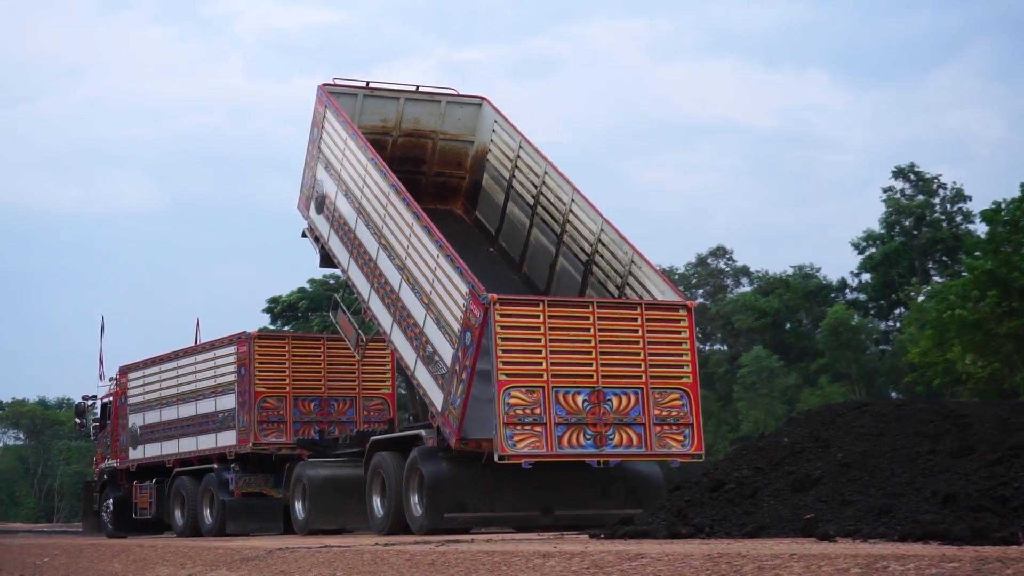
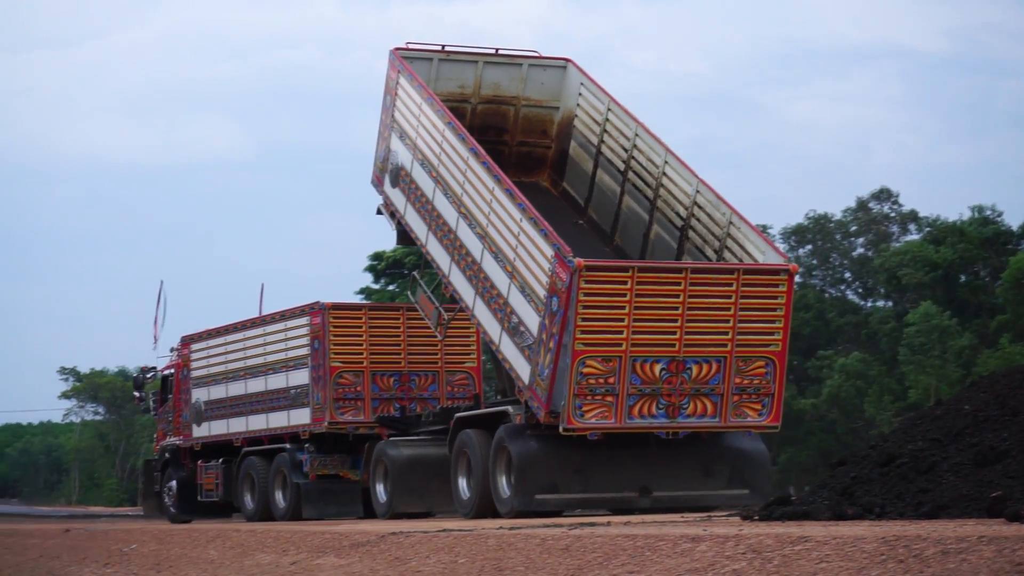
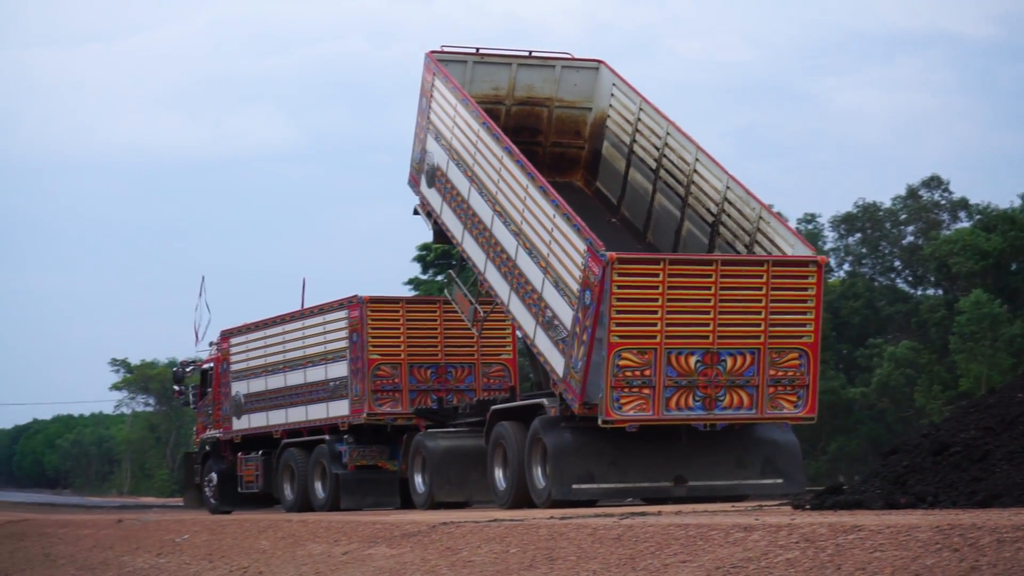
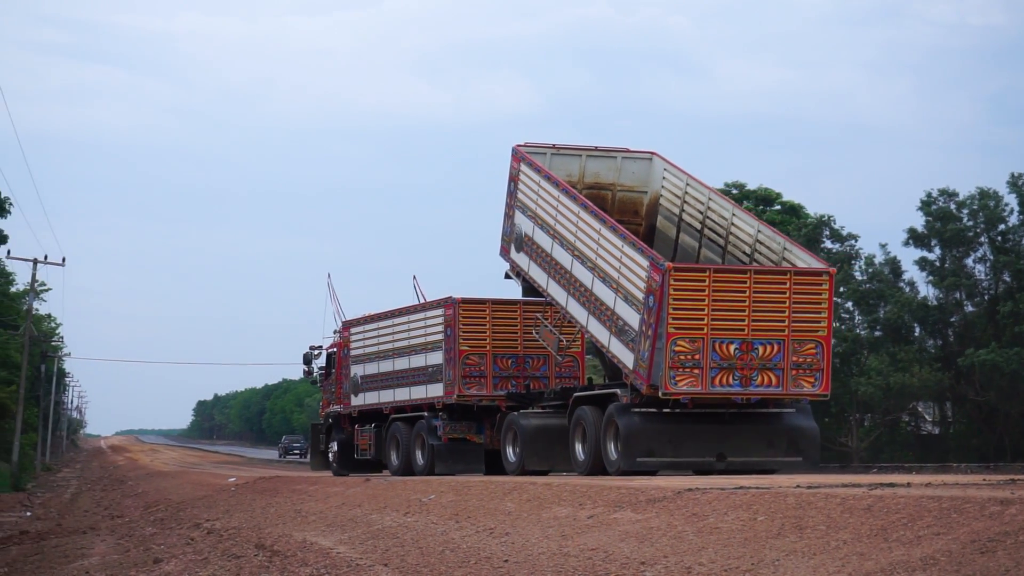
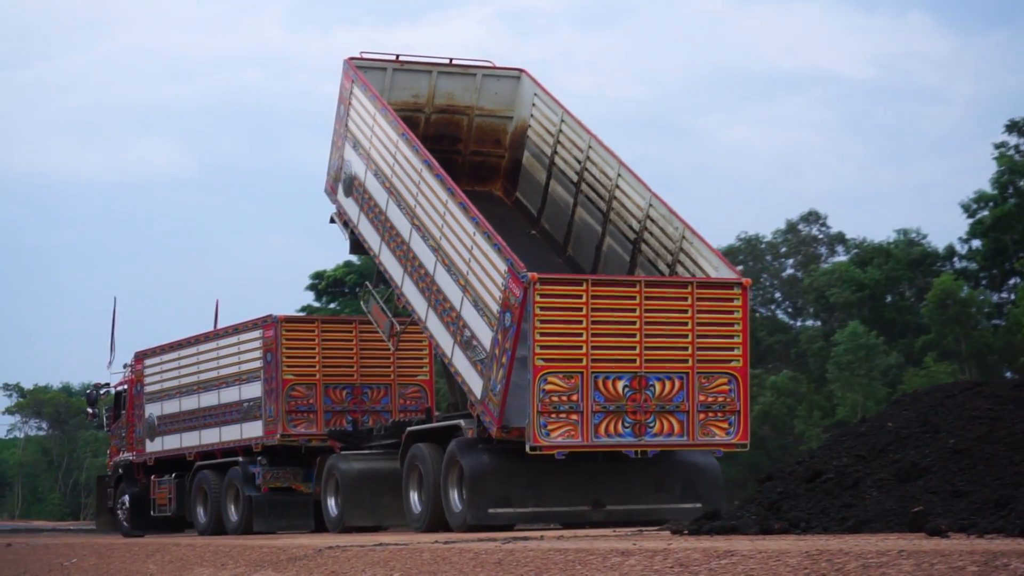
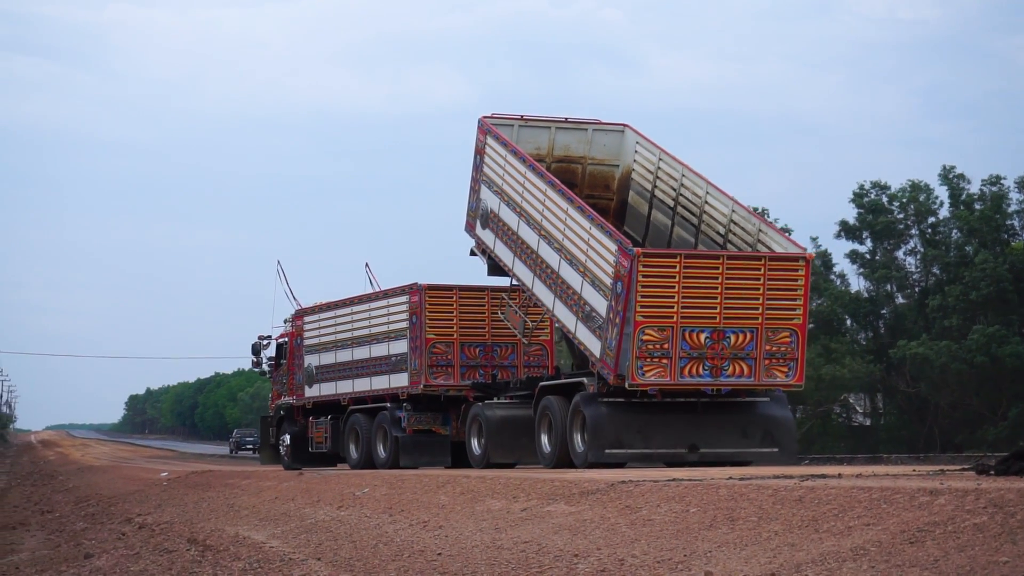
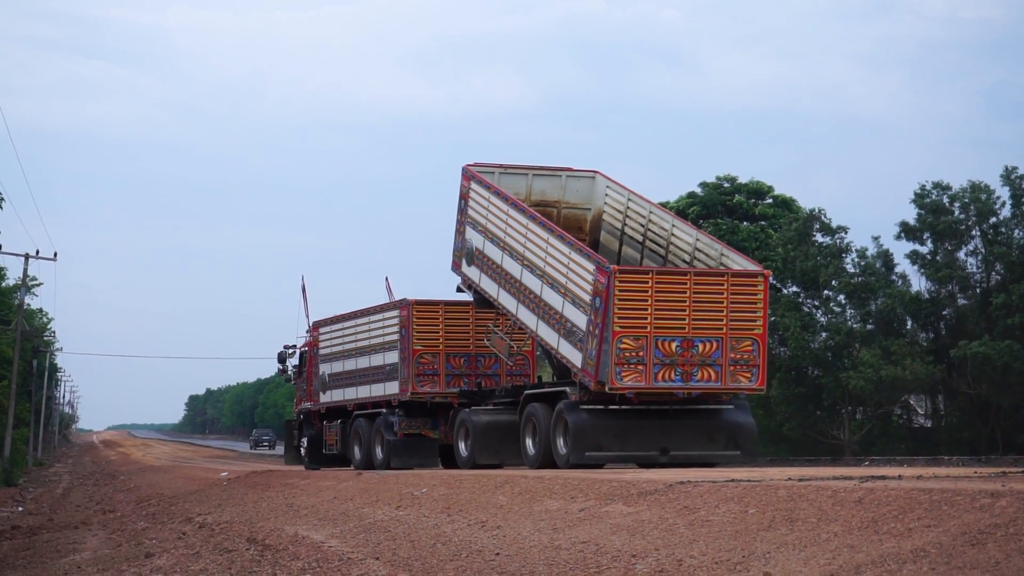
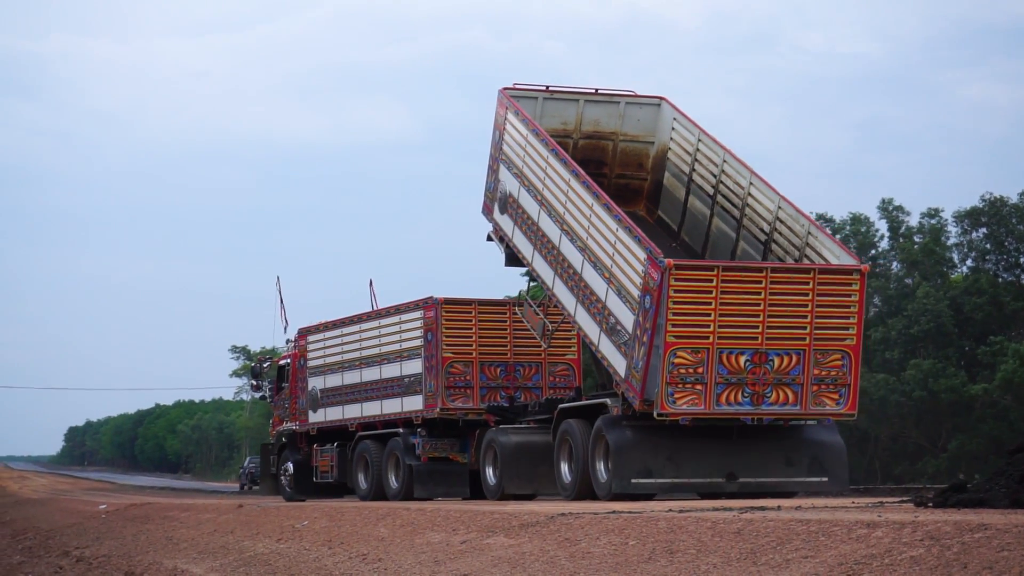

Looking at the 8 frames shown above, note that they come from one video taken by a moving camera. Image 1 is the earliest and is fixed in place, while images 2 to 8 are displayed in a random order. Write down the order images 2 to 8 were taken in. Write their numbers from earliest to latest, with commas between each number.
5, 2, 3, 8, 6, 4, 7
